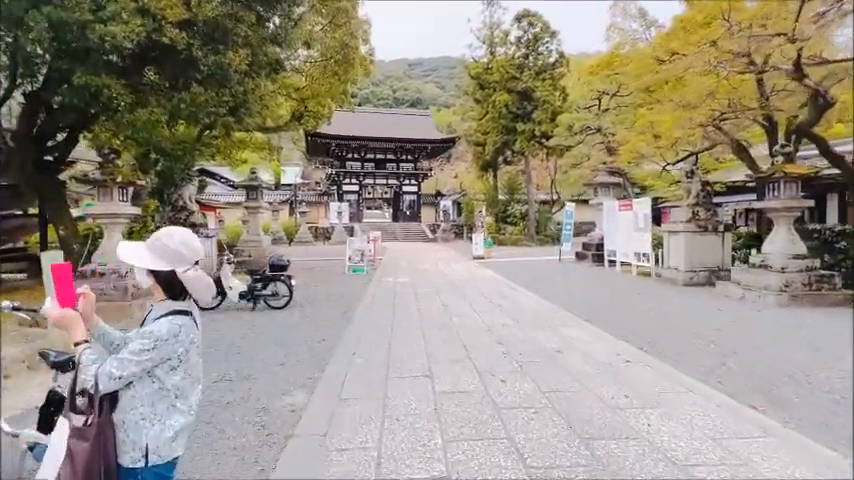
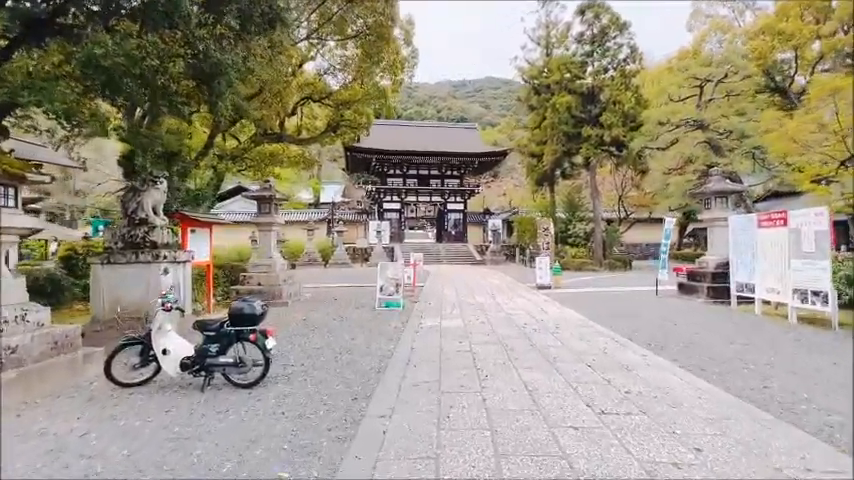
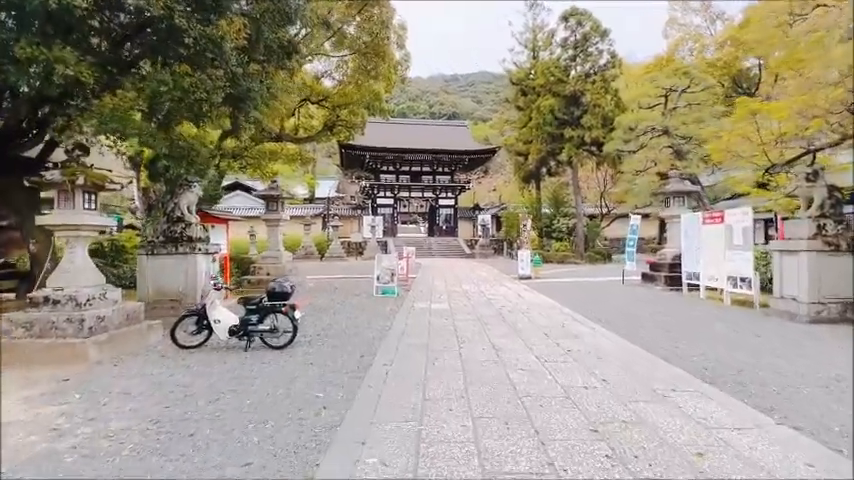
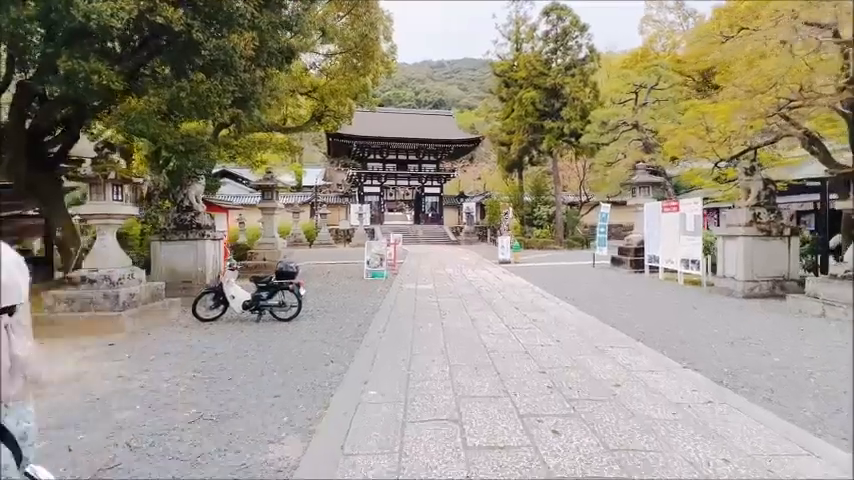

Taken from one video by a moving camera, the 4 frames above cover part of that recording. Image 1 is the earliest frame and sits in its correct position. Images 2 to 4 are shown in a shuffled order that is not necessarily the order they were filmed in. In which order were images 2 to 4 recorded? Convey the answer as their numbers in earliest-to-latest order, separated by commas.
4, 3, 2
